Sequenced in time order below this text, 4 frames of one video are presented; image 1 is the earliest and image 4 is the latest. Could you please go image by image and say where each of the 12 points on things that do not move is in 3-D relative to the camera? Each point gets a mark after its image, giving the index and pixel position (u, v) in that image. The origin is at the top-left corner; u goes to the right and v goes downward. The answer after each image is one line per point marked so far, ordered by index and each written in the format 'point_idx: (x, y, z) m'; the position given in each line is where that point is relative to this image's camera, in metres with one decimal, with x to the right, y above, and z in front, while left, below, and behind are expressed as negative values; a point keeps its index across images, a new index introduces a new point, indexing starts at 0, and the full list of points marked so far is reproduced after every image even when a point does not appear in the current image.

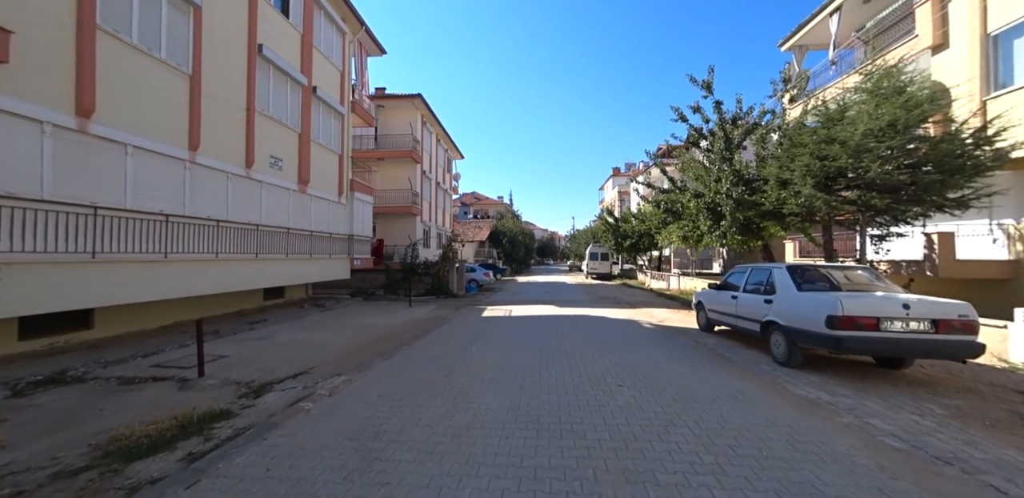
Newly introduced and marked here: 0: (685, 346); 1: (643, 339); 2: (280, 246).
0: (+3.5, -2.0, +7.9) m
1: (+3.0, -2.1, +8.7) m
2: (-8.1, +0.1, +13.2) m
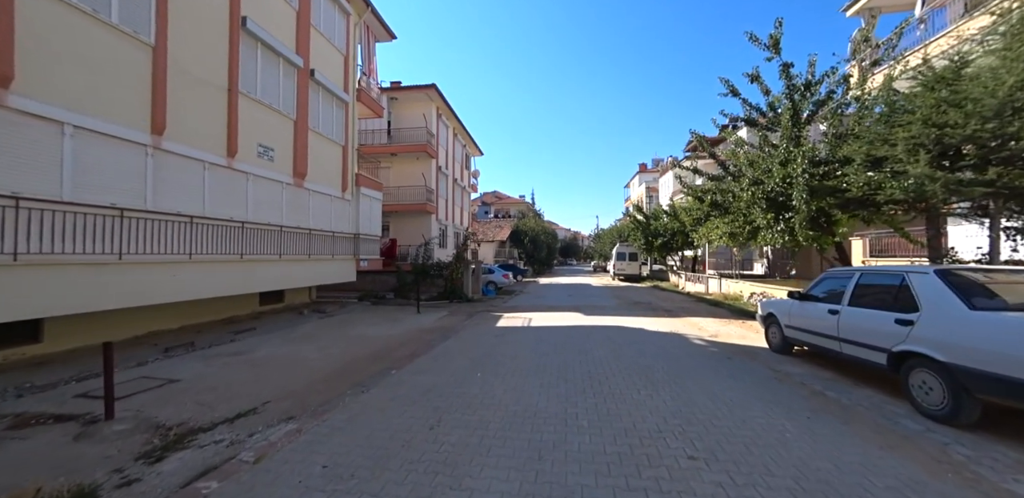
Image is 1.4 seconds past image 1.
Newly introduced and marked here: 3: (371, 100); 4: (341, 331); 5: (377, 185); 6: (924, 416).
0: (+3.8, -2.0, +5.8) m
1: (+3.3, -2.0, +6.7) m
2: (-7.5, +0.1, +11.9) m
3: (-6.8, +7.1, +18.4) m
4: (-5.0, -2.4, +11.2) m
5: (-6.8, +3.2, +19.2) m
6: (+4.5, -1.8, +4.1) m
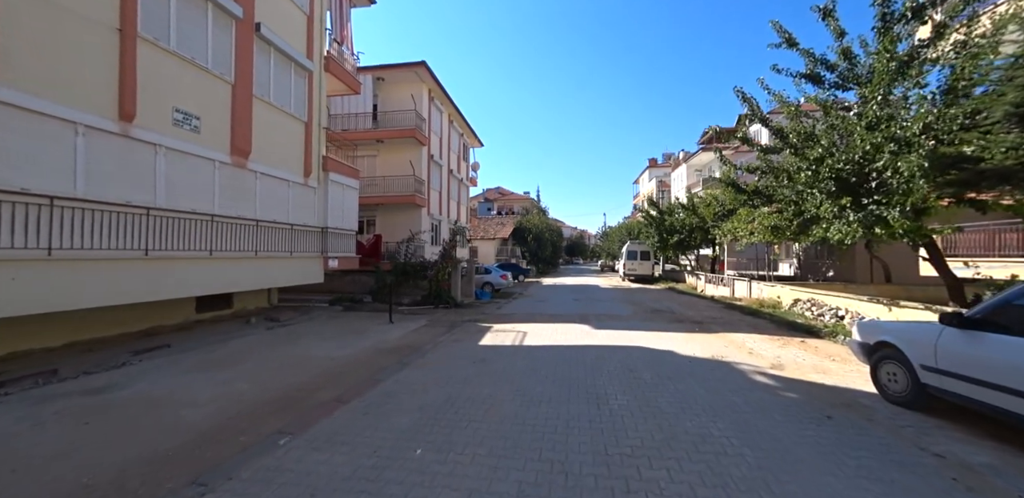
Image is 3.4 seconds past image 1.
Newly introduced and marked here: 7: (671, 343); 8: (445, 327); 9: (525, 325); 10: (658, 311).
0: (+3.4, -1.9, +3.2) m
1: (+3.0, -1.9, +4.0) m
2: (-7.8, +0.2, +9.4) m
3: (-6.9, +7.3, +15.8) m
4: (-5.3, -2.3, +8.7) m
5: (-6.9, +3.4, +16.7) m
6: (+4.1, -1.7, +1.5) m
7: (+3.6, -2.1, +8.6) m
8: (-2.0, -2.3, +11.3) m
9: (+0.4, -2.2, +11.3) m
10: (+5.3, -2.3, +13.9) m
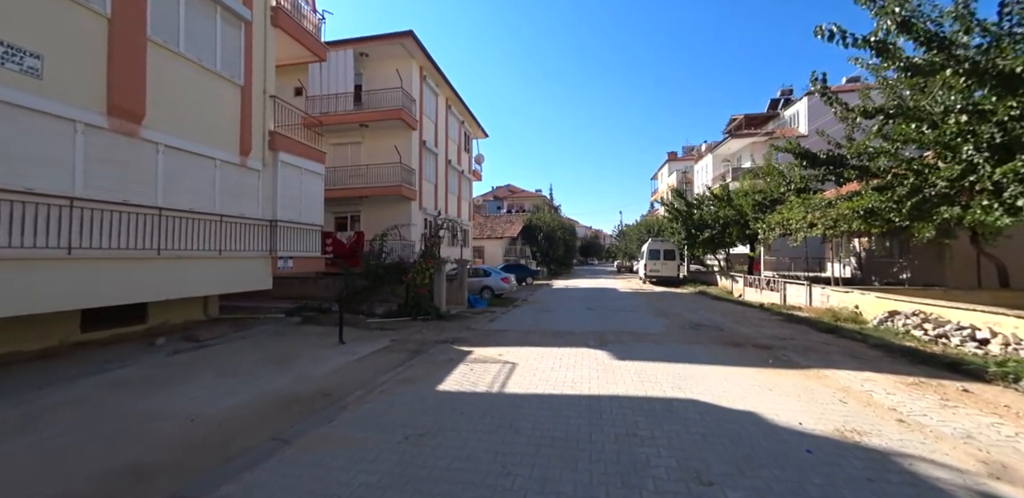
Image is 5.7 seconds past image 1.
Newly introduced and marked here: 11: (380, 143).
0: (+2.9, -1.7, -0.1) m
1: (+2.4, -1.8, +0.8) m
2: (-8.1, +0.3, +6.5) m
3: (-7.1, +7.3, +13.0) m
4: (-5.7, -2.2, +5.7) m
5: (-7.0, +3.4, +13.8) m
6: (+3.4, -1.6, -1.9) m
7: (+3.3, -2.0, +5.3) m
8: (-2.2, -2.2, +8.2) m
9: (+0.1, -2.1, +8.1) m
10: (+5.2, -2.1, +10.5) m
11: (-6.9, +5.5, +19.8) m
